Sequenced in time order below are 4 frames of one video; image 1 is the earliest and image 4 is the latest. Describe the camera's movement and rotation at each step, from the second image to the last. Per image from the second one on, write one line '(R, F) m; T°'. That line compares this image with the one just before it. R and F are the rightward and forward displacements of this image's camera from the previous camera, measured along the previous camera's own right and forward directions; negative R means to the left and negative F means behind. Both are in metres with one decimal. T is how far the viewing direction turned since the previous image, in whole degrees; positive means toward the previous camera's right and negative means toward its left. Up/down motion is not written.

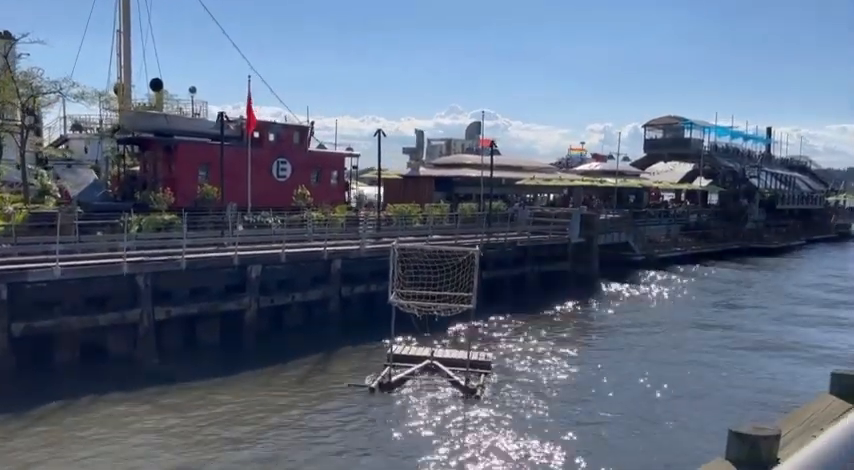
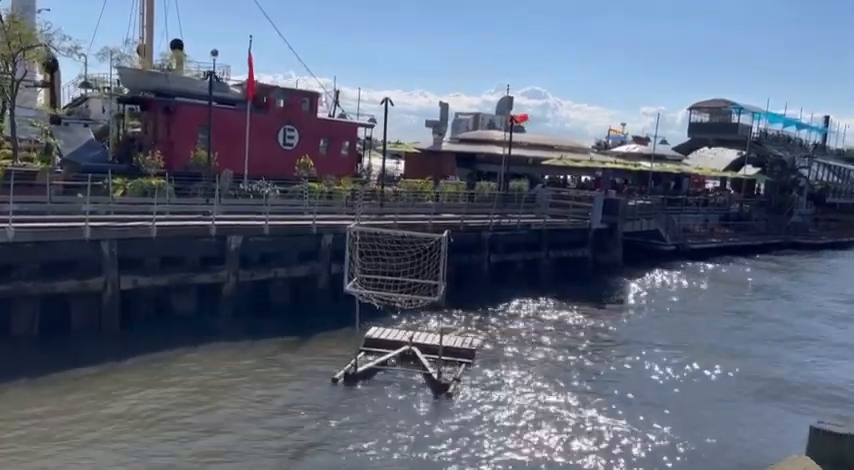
(+1.5, +1.9) m; -3°
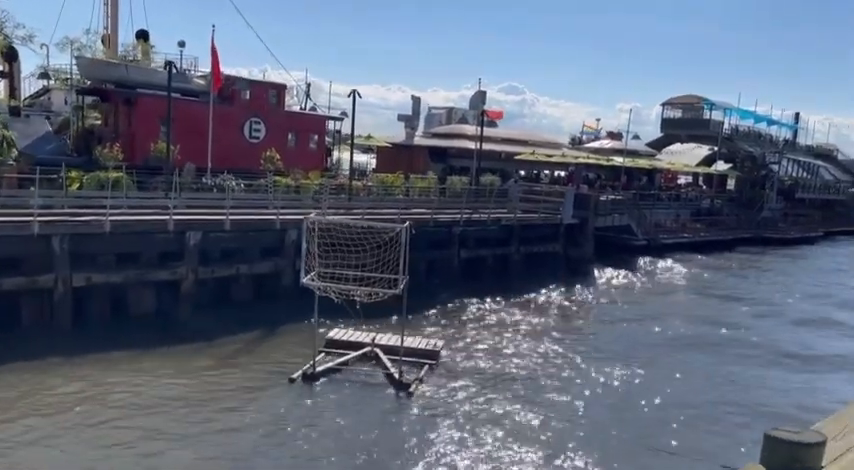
(+0.3, +0.5) m; +2°
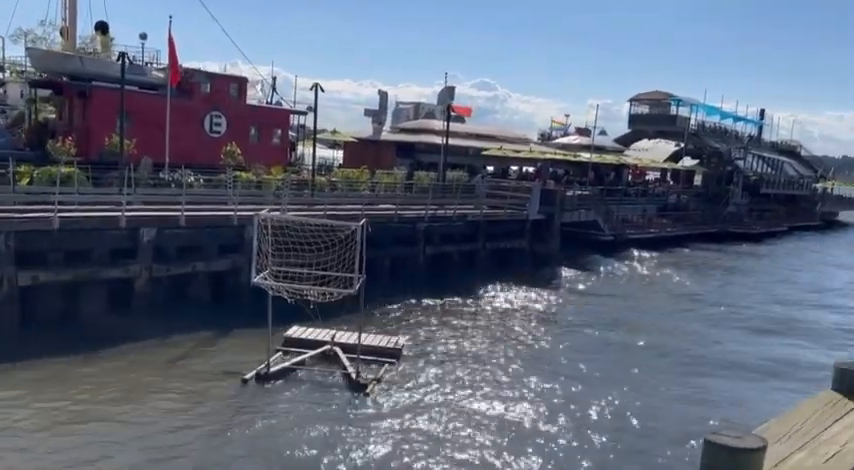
(+0.3, +0.4) m; +2°
